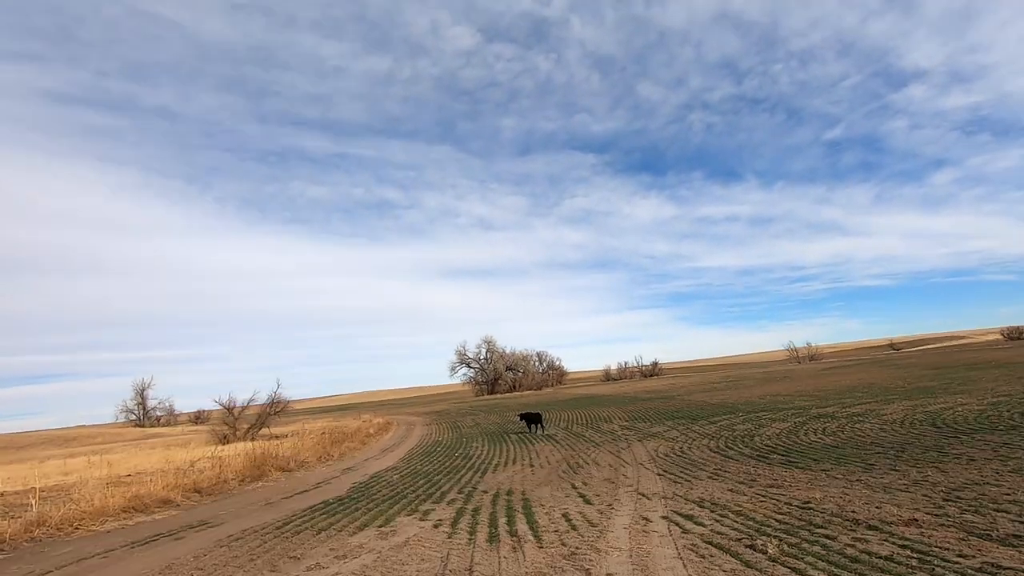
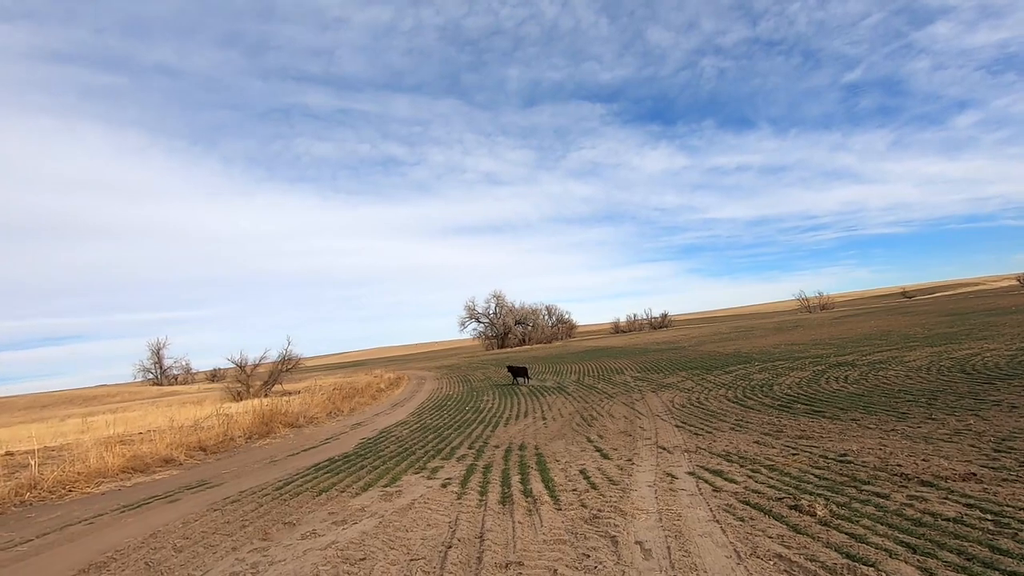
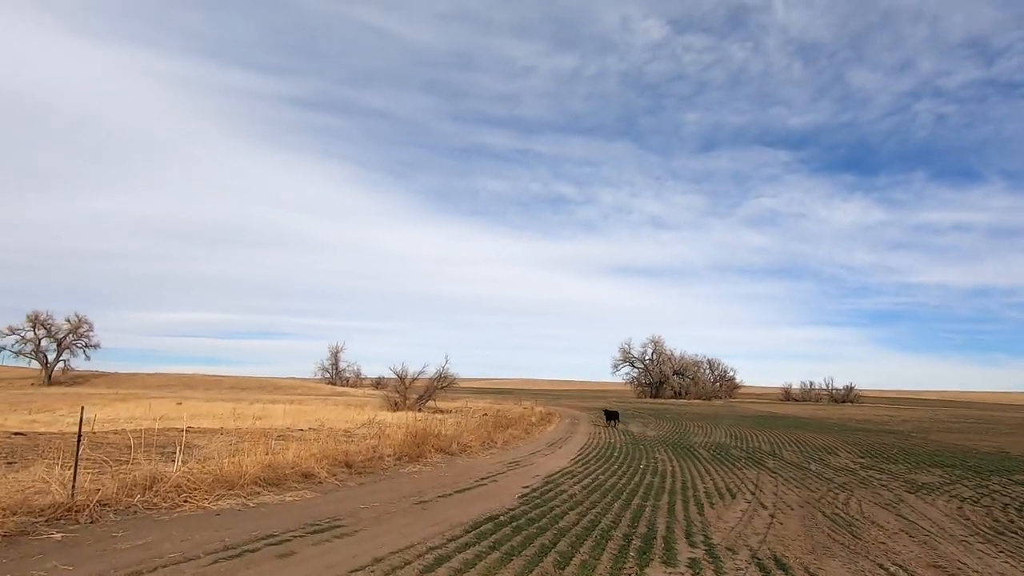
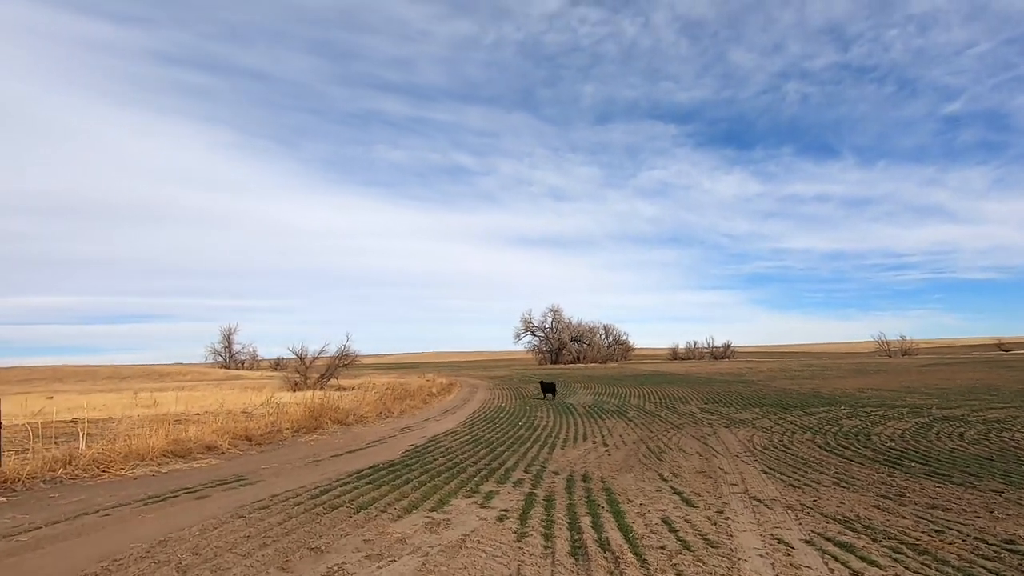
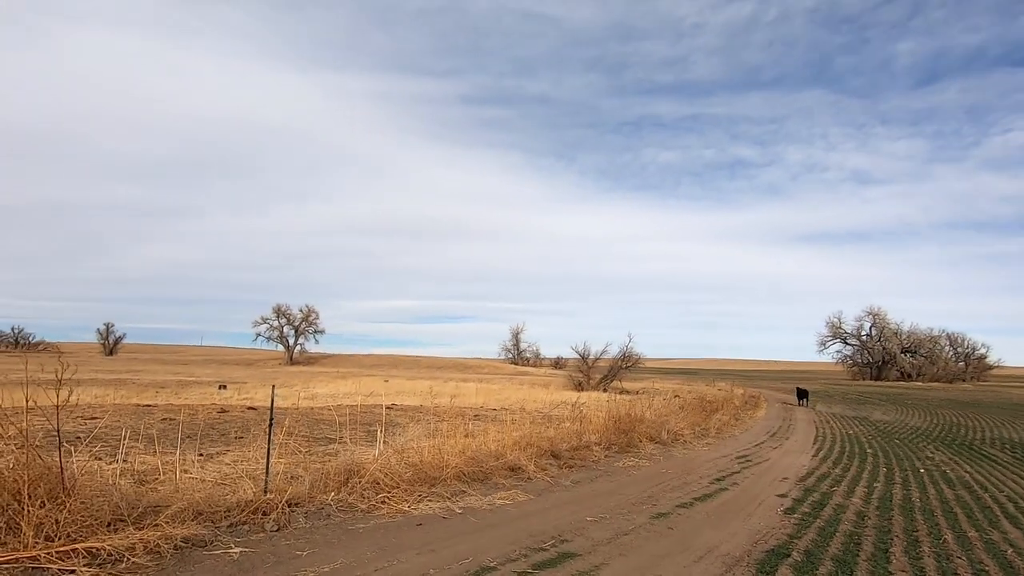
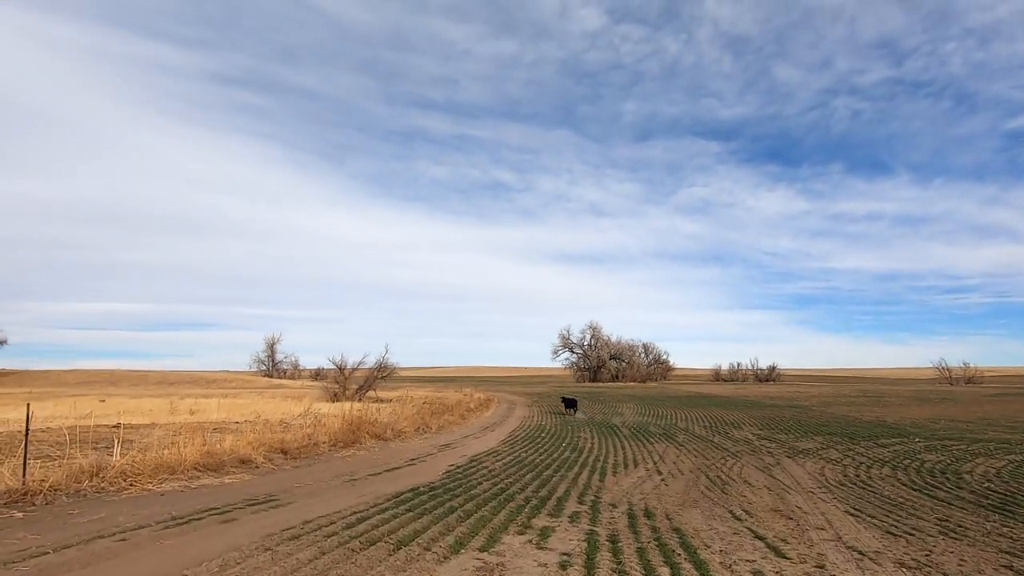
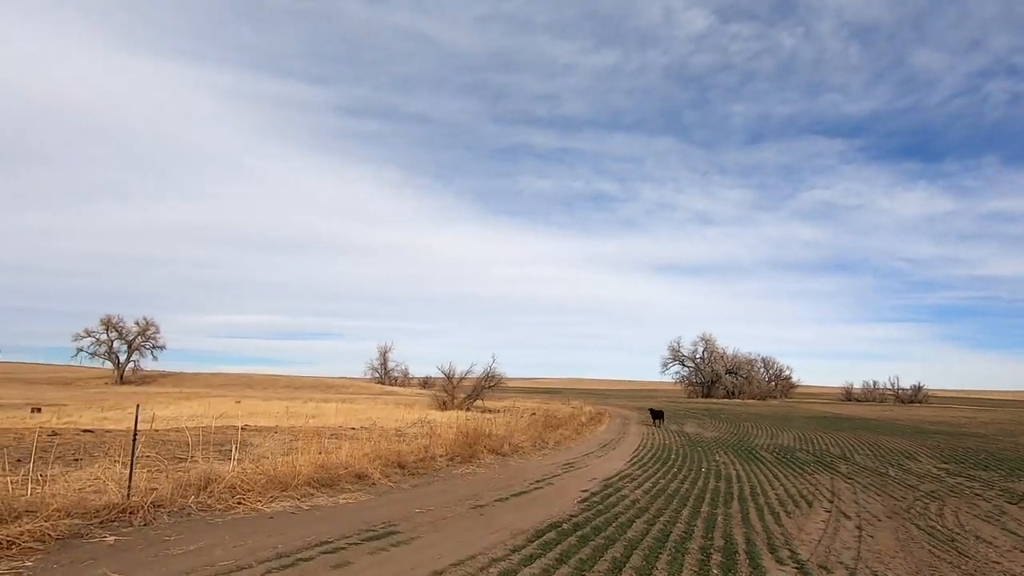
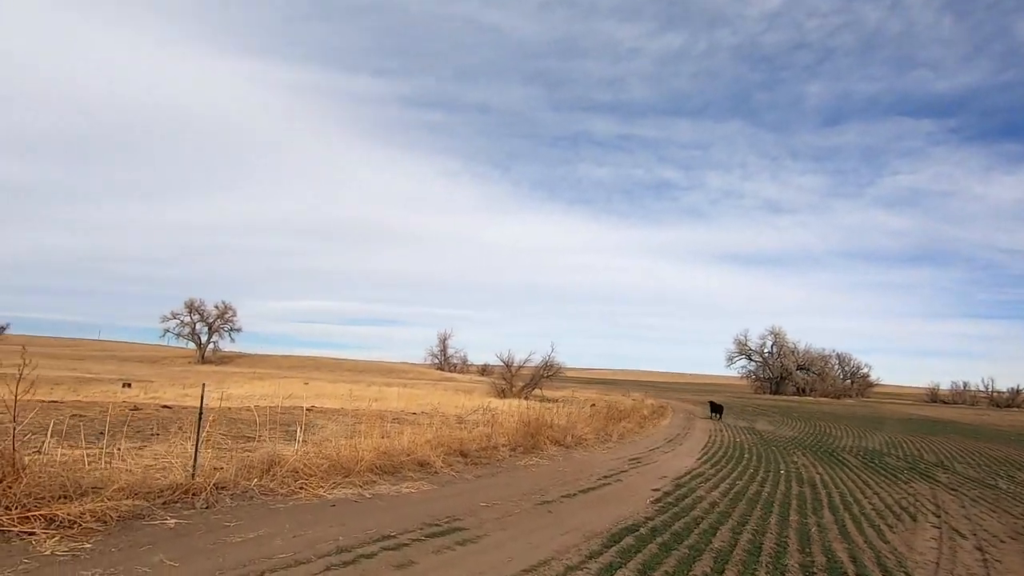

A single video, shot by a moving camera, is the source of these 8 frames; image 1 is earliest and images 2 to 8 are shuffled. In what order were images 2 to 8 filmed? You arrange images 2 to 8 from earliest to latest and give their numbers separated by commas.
2, 4, 6, 3, 7, 8, 5
